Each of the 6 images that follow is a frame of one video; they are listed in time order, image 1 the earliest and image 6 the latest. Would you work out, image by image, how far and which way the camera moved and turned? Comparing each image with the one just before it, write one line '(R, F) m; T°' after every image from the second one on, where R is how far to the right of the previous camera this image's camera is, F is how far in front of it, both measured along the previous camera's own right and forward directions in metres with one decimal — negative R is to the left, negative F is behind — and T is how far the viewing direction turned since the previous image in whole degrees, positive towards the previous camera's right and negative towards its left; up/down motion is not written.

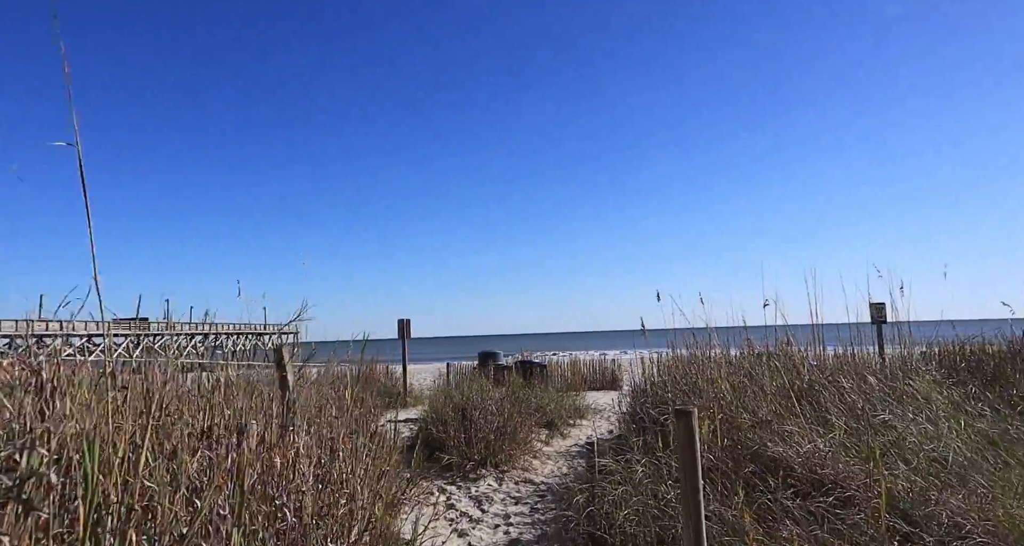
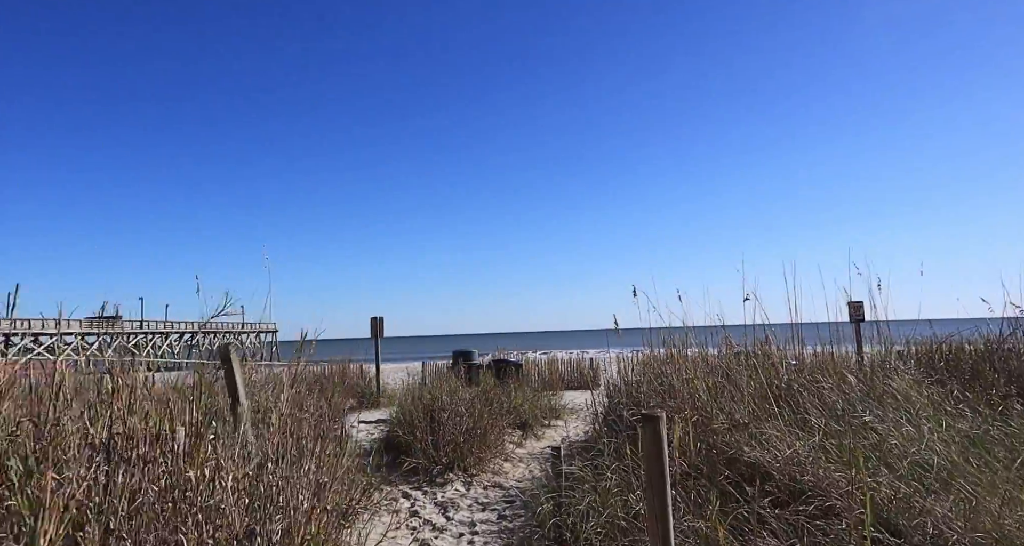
(+0.1, +0.2) m; +2°
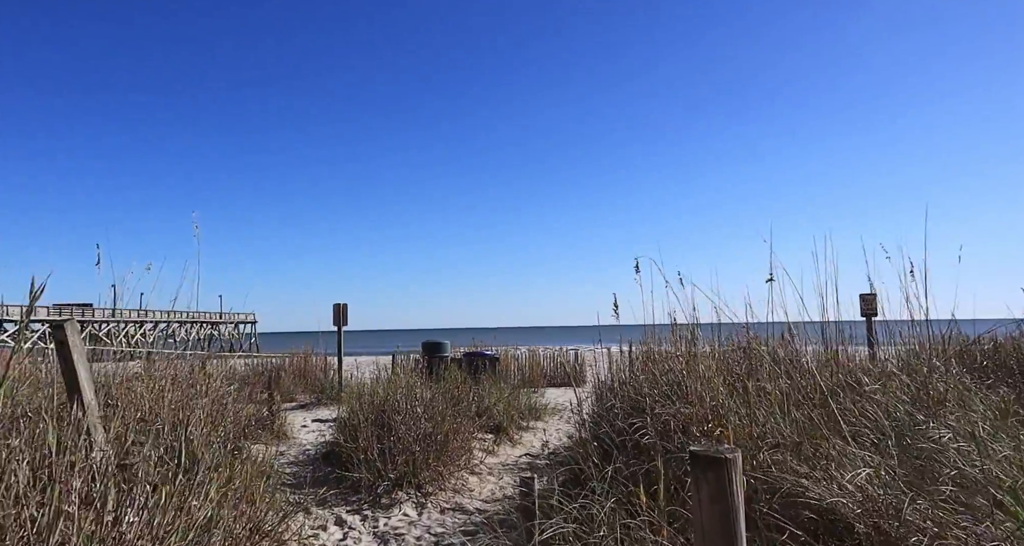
(+0.1, +1.1) m; +1°
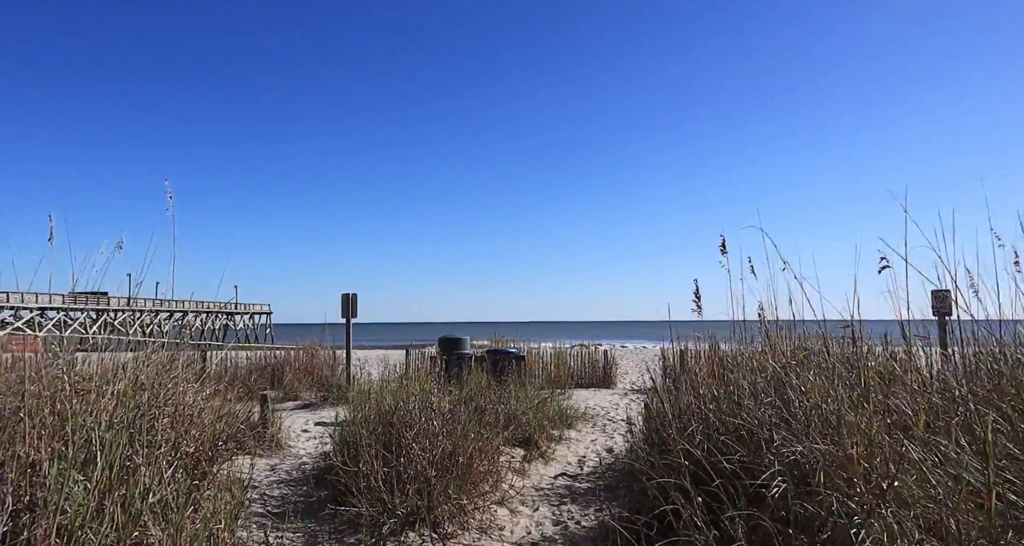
(-0.2, +1.0) m; -1°
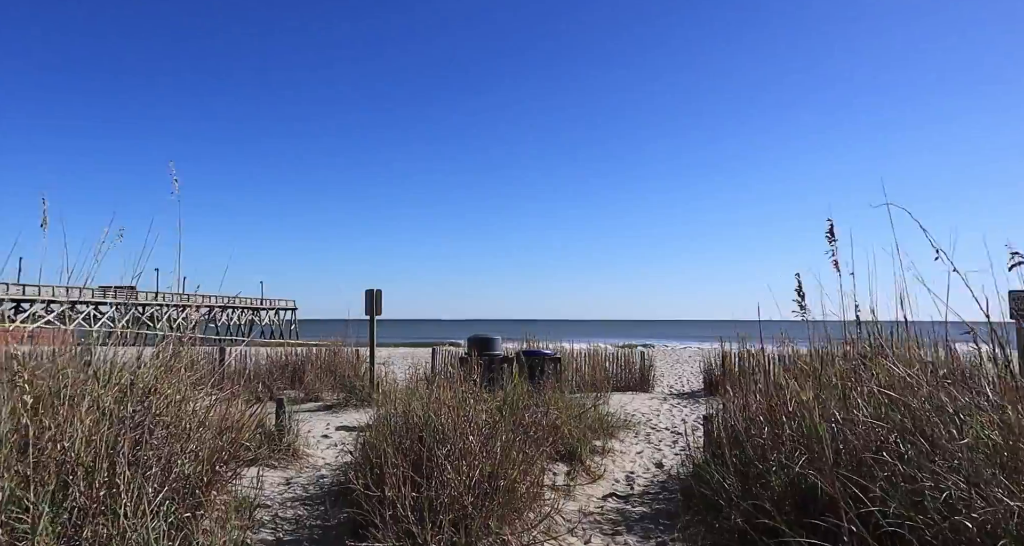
(-0.1, +0.6) m; -2°
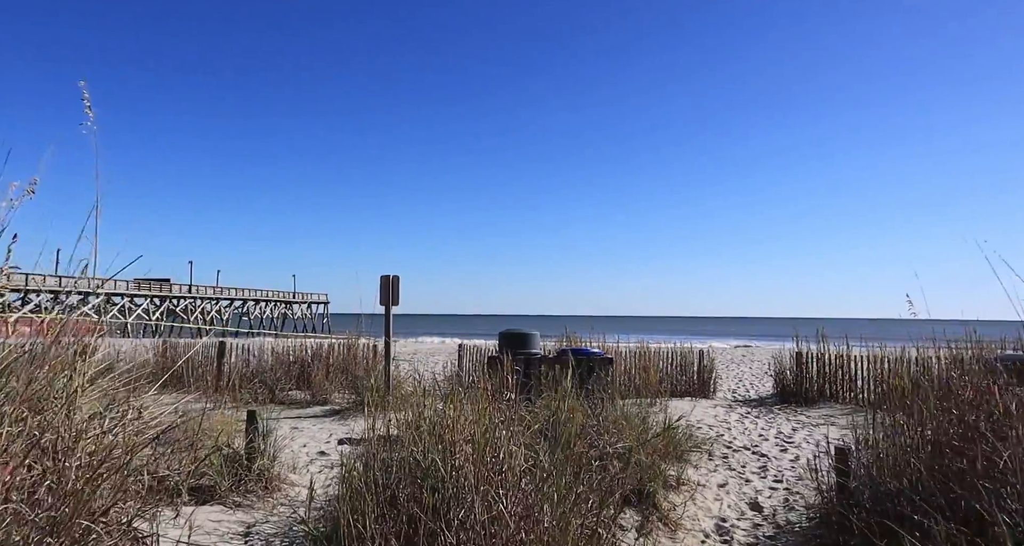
(-0.1, +1.4) m; -3°
